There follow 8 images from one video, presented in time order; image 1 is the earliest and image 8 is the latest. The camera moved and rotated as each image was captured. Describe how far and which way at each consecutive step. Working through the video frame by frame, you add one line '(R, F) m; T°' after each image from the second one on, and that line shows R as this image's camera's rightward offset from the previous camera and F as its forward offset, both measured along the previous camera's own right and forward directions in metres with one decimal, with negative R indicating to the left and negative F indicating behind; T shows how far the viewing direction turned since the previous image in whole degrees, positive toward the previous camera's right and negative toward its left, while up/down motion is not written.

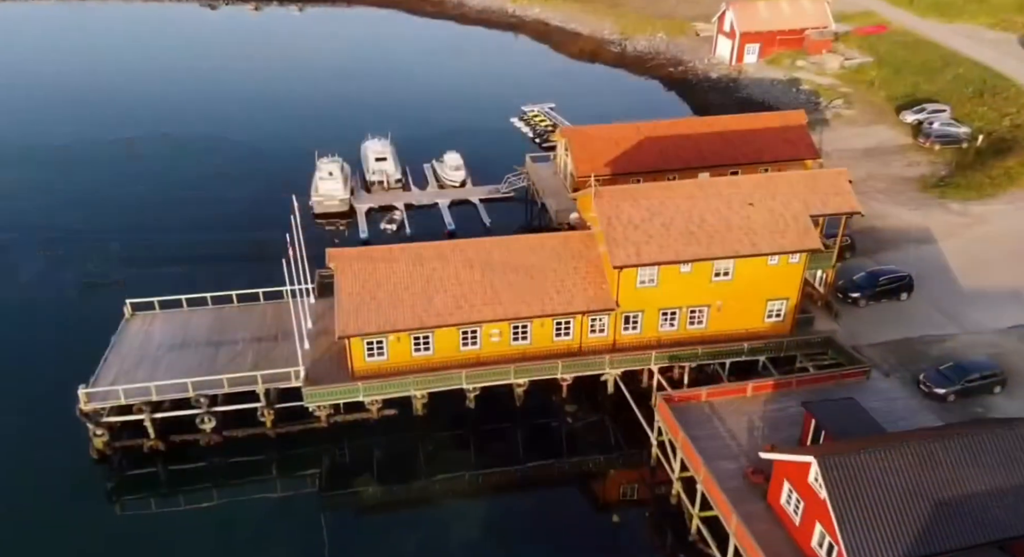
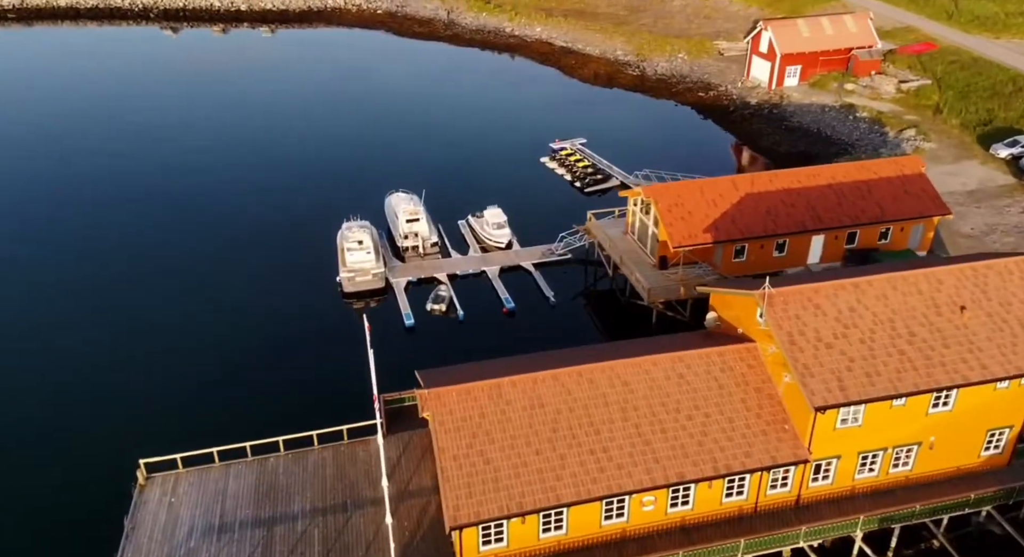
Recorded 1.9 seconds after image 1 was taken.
(-5.6, +8.5) m; +3°
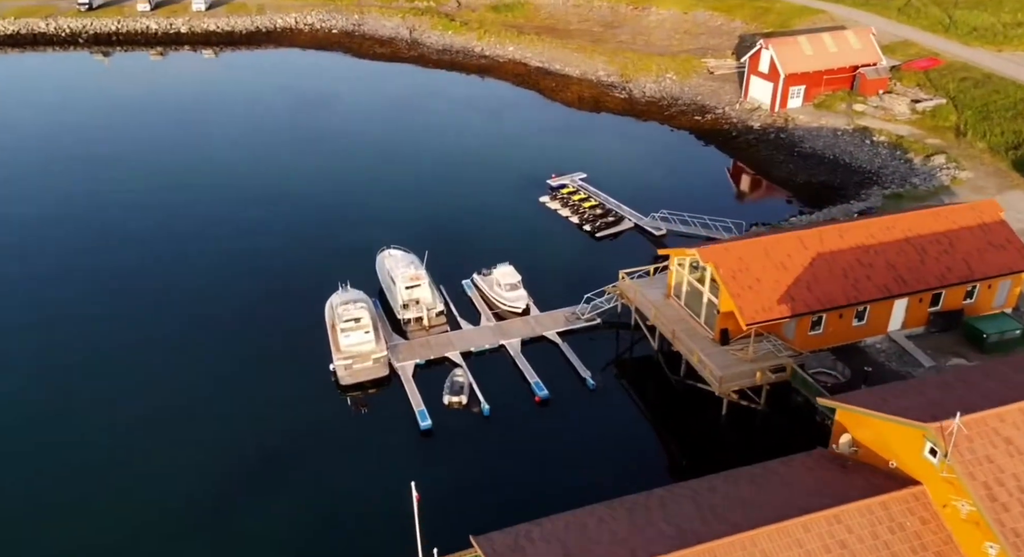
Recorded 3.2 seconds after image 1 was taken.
(-3.4, +6.7) m; +4°
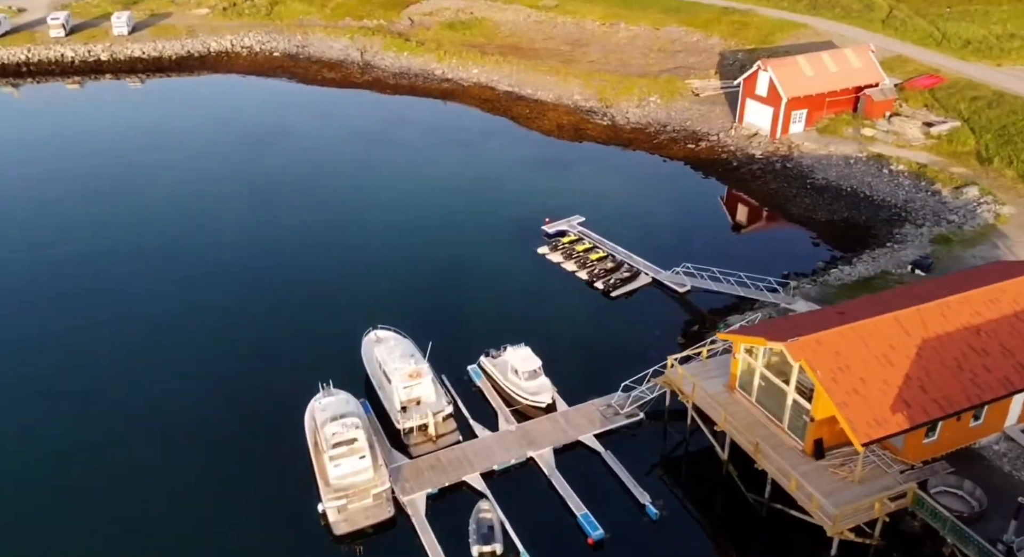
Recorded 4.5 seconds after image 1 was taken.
(-3.1, +7.3) m; +4°
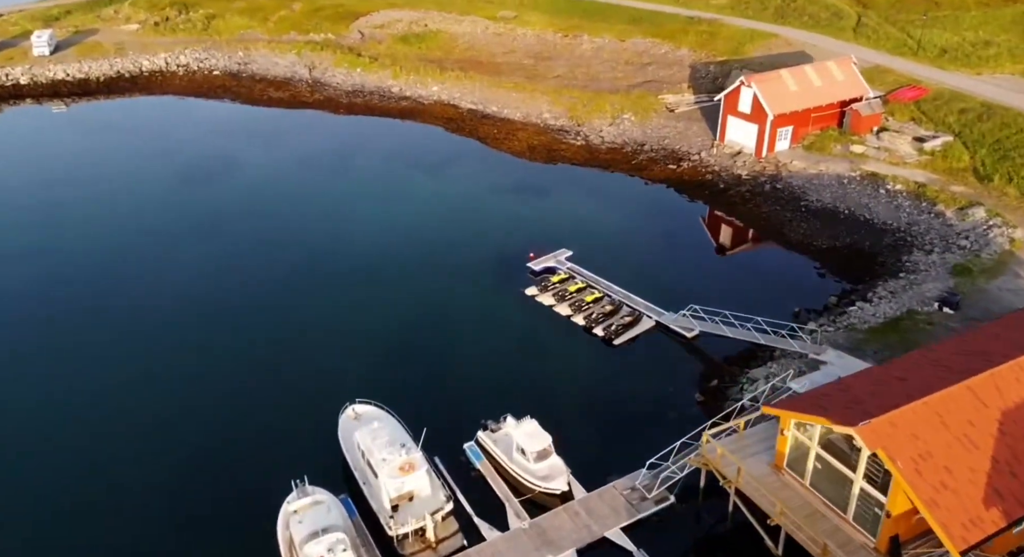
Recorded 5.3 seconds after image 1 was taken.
(-1.9, +4.7) m; +4°
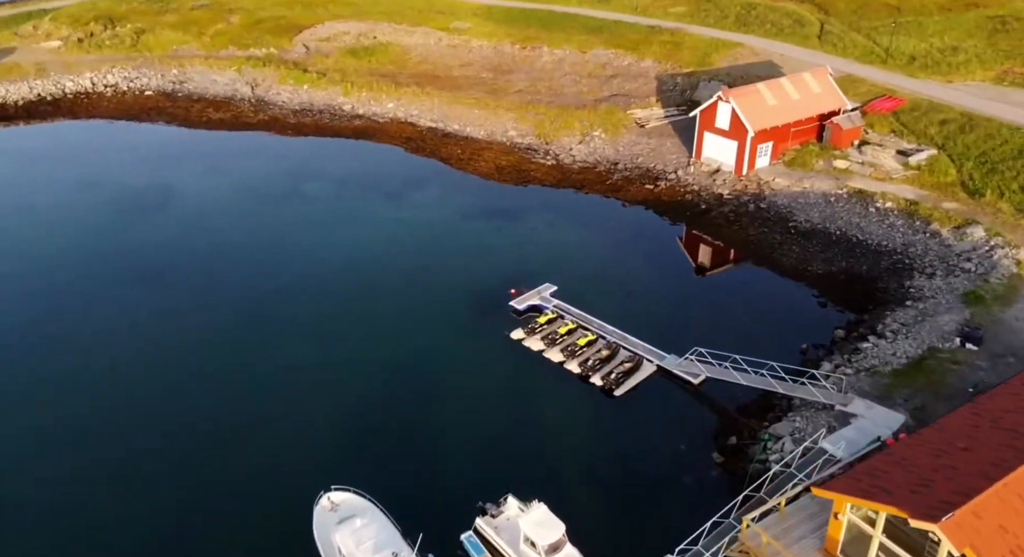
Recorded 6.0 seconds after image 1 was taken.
(-1.6, +4.0) m; +4°
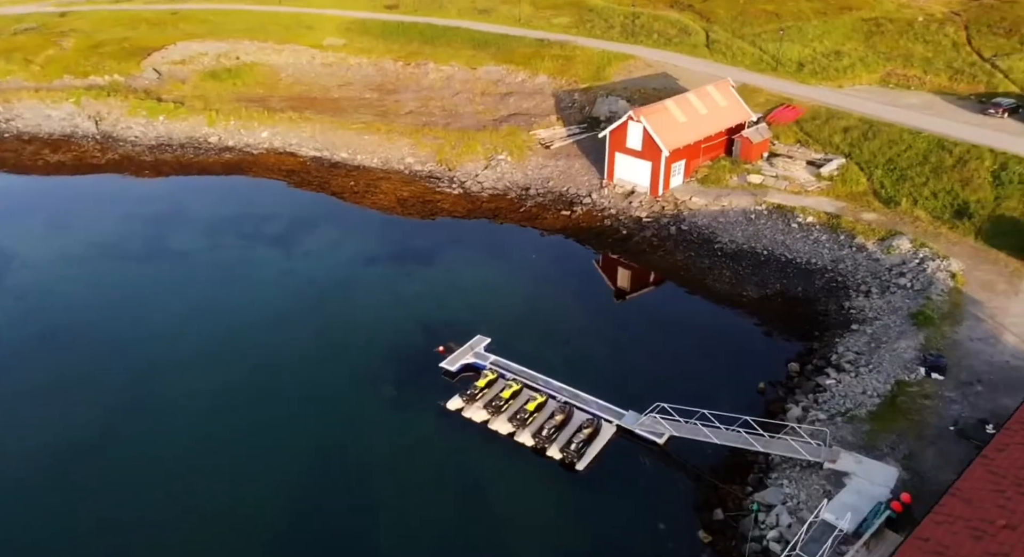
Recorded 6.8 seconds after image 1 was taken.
(-2.0, +4.5) m; +9°
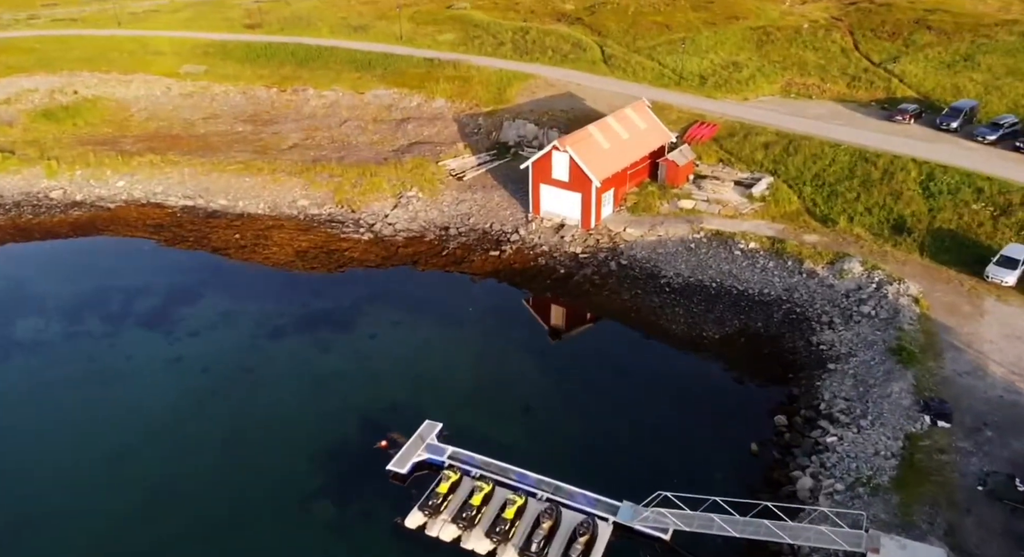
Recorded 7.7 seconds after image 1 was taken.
(-2.7, +5.4) m; +9°
